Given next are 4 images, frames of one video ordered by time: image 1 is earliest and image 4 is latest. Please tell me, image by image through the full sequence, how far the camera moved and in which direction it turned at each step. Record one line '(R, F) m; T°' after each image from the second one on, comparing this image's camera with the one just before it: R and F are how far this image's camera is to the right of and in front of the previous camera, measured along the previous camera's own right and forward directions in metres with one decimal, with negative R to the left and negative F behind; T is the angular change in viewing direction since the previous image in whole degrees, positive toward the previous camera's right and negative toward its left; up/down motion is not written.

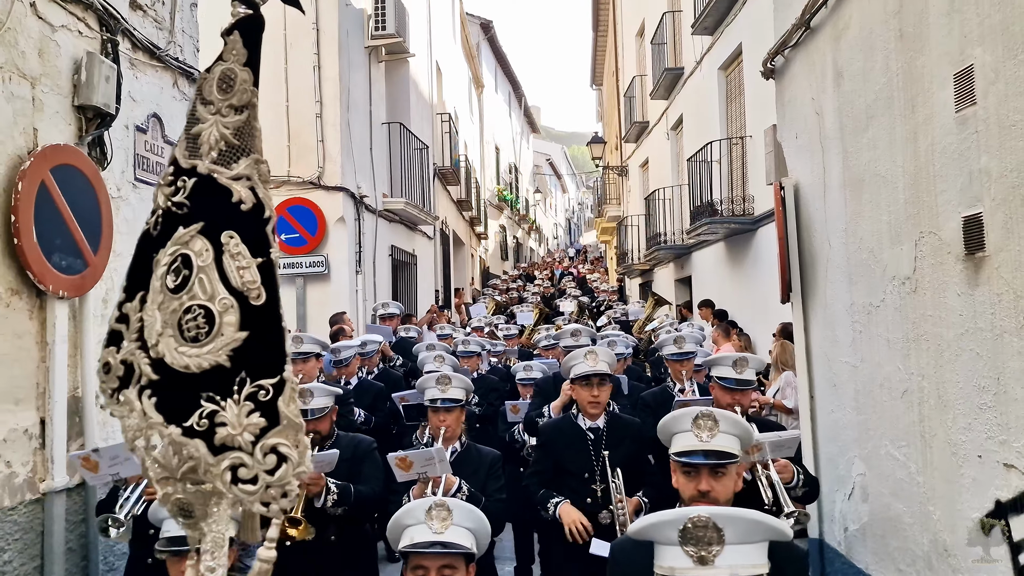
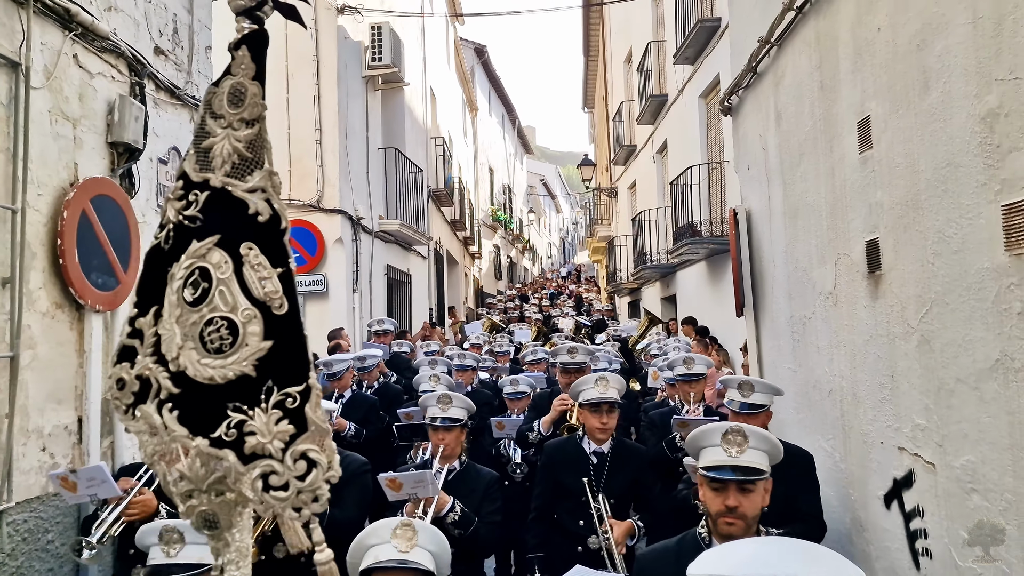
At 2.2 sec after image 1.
(+0.1, -0.7) m; 0°
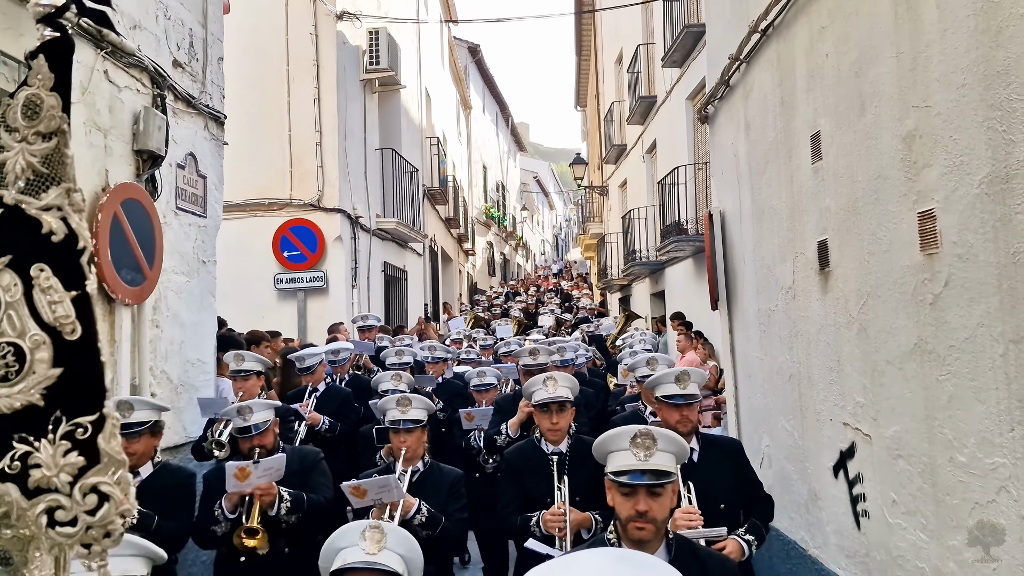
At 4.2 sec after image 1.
(0.0, -0.5) m; 0°
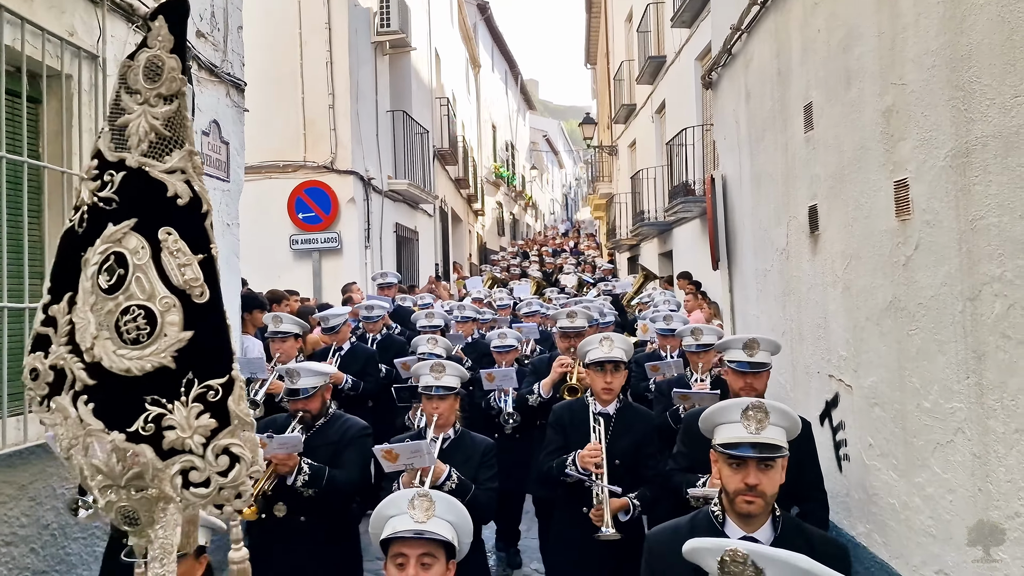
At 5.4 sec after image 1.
(0.0, -0.4) m; -1°
